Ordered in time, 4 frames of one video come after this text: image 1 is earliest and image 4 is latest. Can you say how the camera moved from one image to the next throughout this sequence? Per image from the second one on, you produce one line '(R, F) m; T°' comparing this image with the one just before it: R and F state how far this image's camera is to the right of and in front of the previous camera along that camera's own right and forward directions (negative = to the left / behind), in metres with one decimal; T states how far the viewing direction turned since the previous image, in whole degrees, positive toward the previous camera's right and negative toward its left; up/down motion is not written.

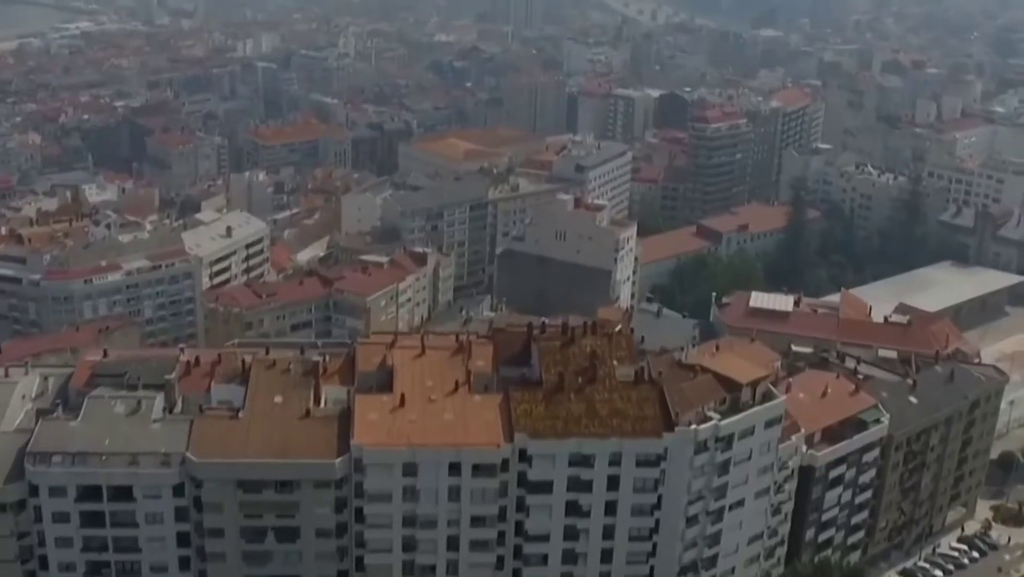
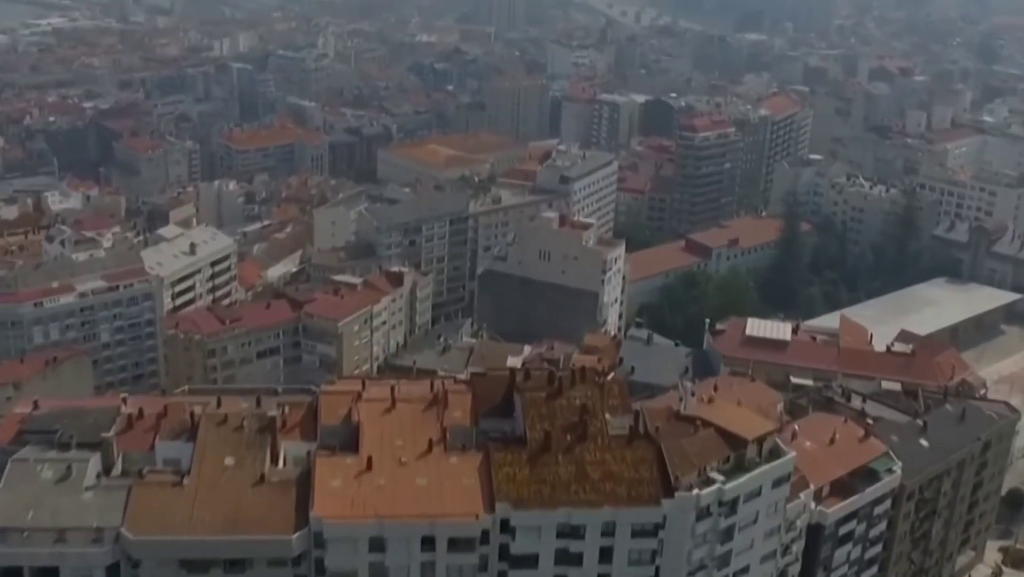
(0.0, +1.3) m; +1°
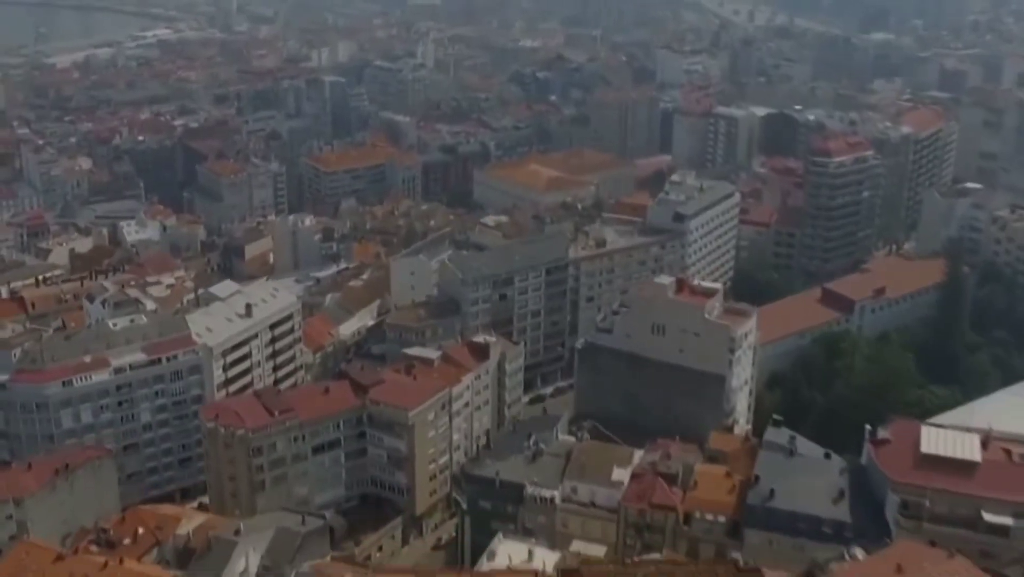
(0.0, +3.7) m; -5°
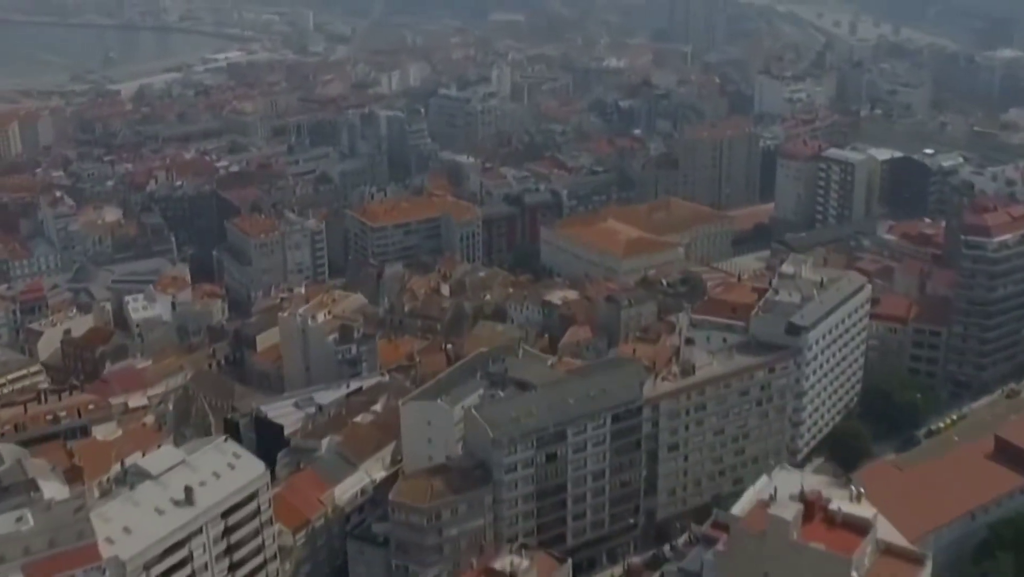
(+0.5, +6.2) m; -4°
